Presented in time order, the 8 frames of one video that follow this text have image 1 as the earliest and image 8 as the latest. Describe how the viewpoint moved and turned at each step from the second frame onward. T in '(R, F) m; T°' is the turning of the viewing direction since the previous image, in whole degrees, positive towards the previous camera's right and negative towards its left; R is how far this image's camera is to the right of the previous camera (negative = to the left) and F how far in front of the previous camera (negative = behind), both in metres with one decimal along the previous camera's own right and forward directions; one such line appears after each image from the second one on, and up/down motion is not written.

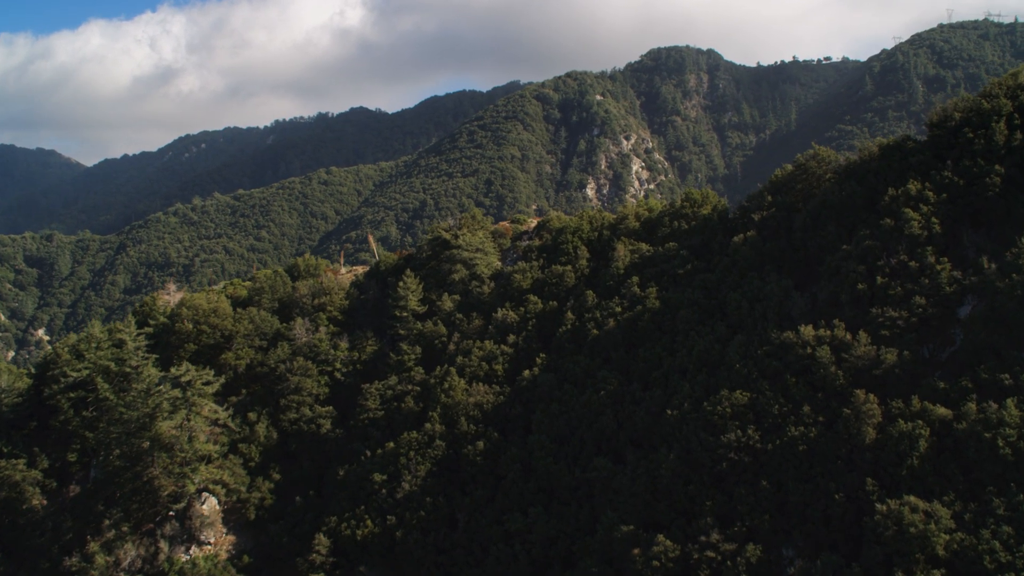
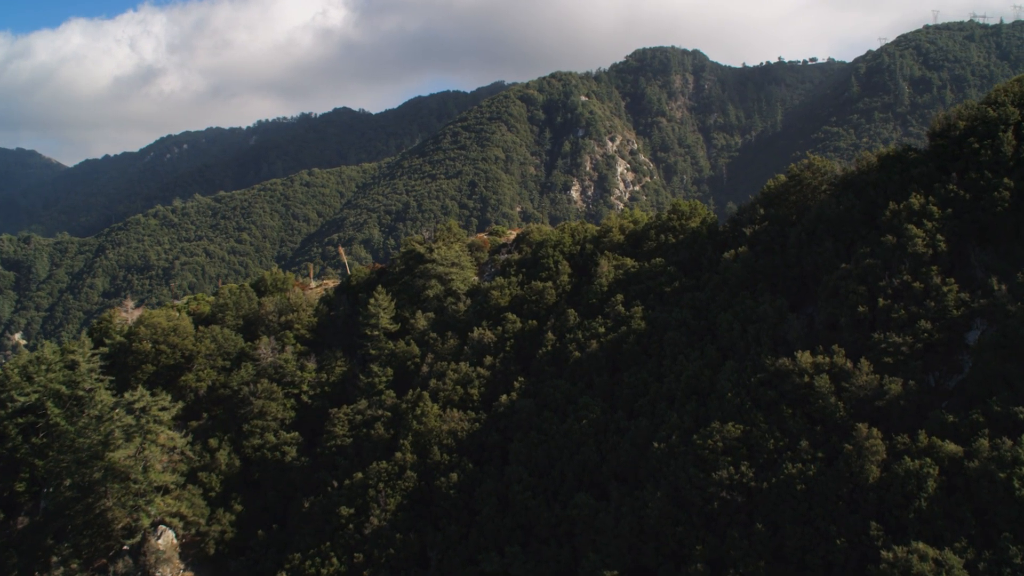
(+0.2, +2.0) m; +1°
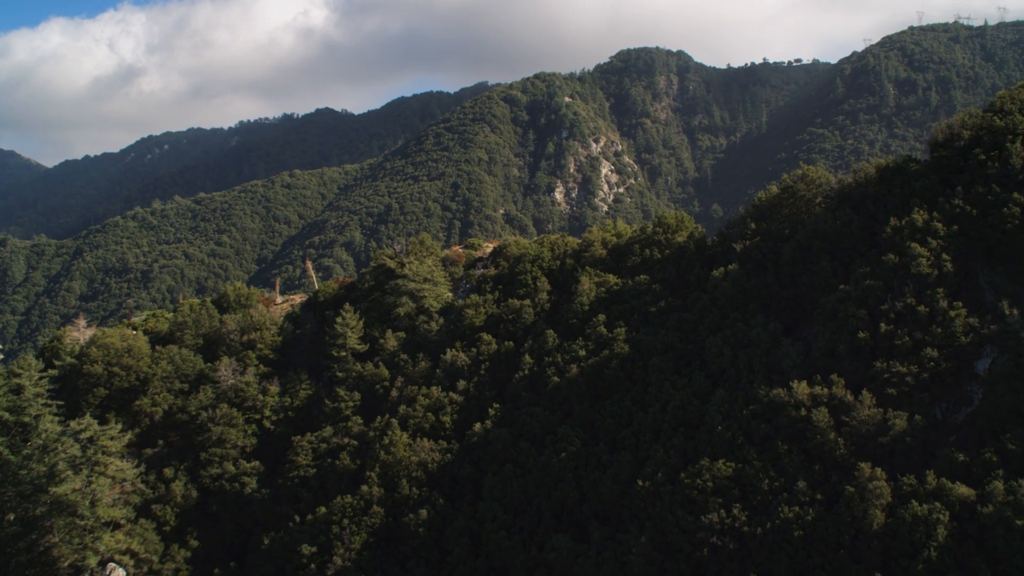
(+0.3, +2.0) m; +1°
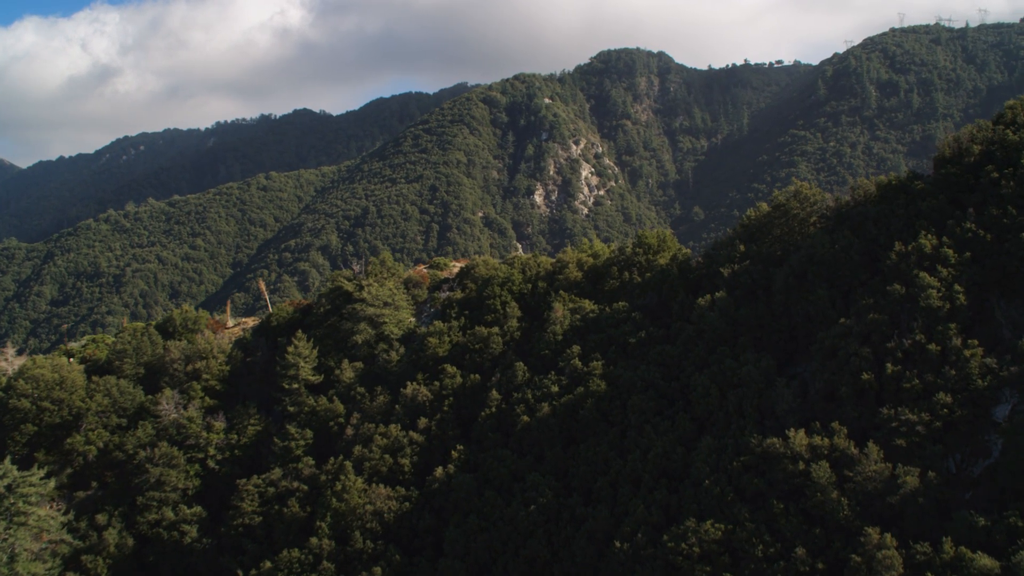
(+0.4, +2.6) m; +1°
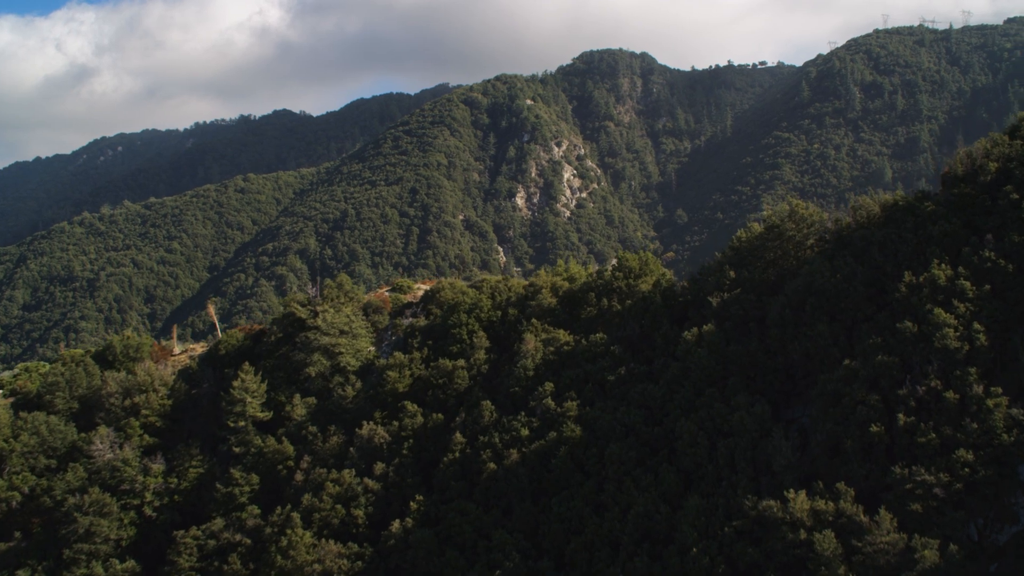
(+0.4, +2.6) m; +1°
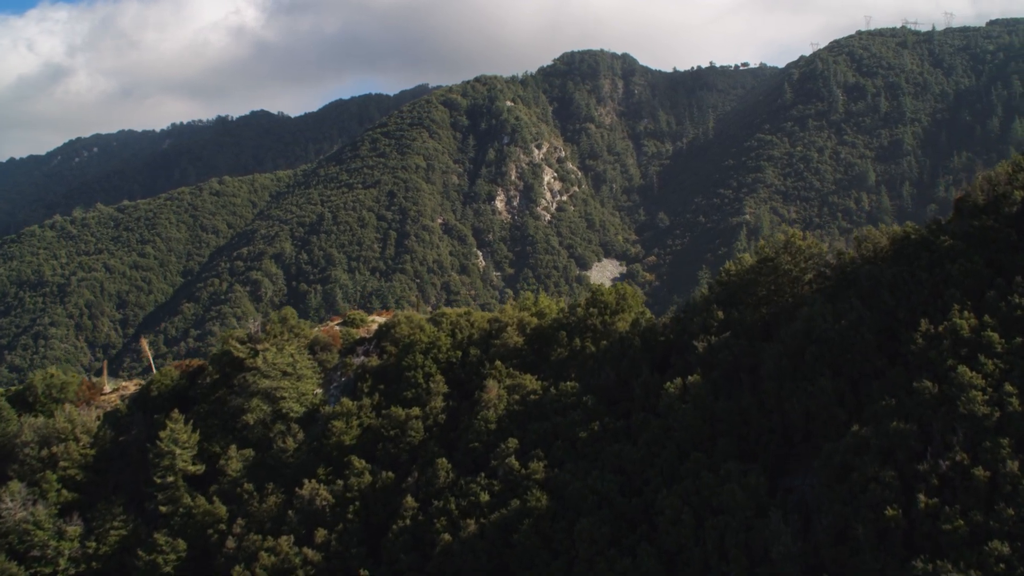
(+0.4, +2.9) m; +1°
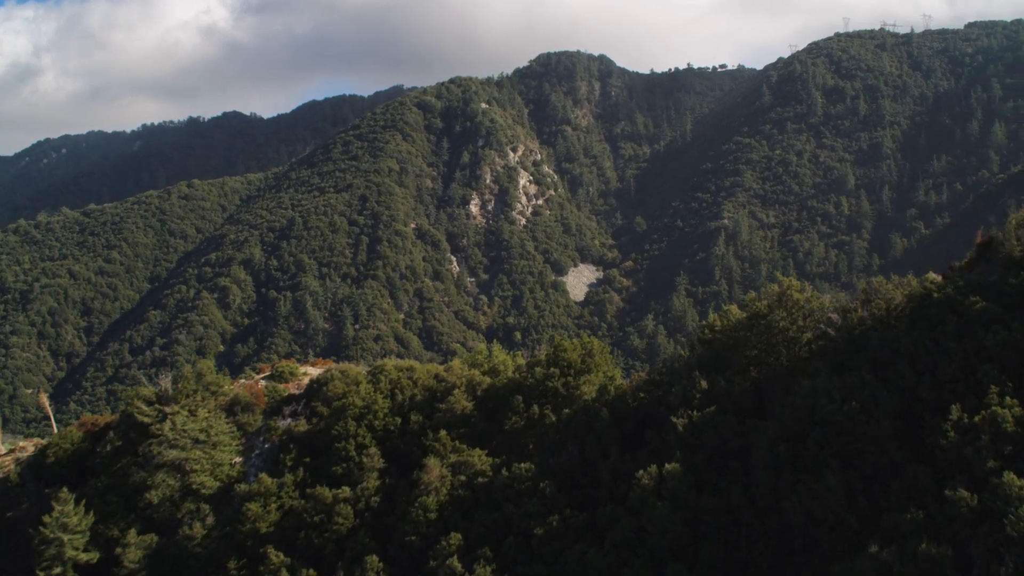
(+0.6, +3.5) m; +1°
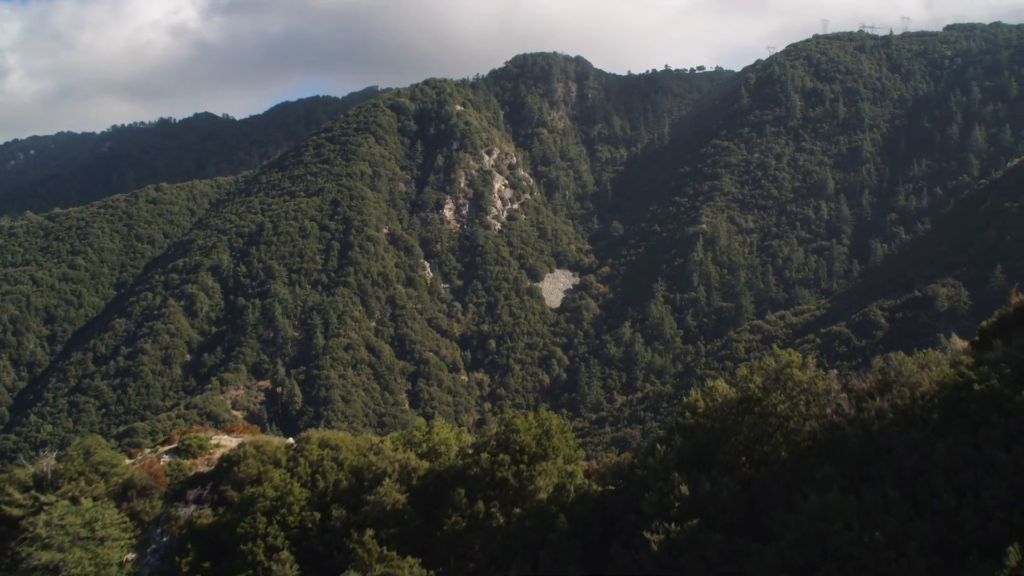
(+0.6, +3.5) m; +1°
